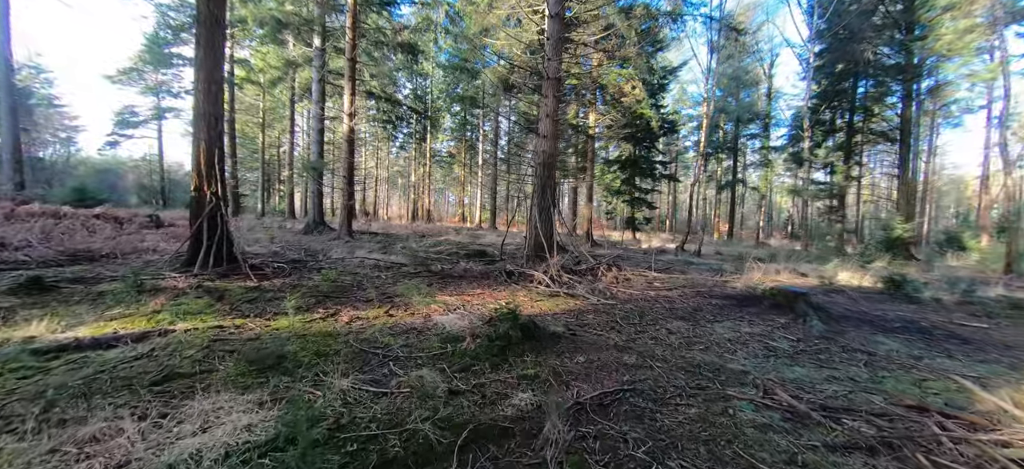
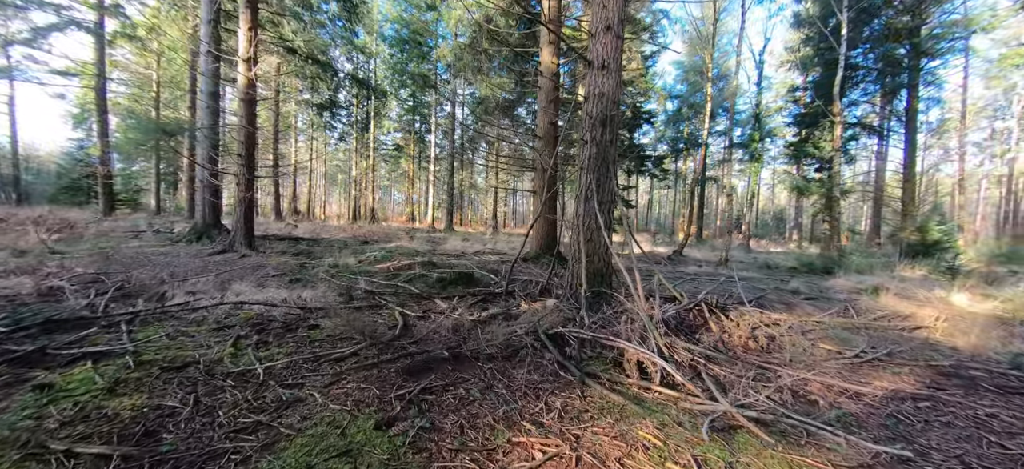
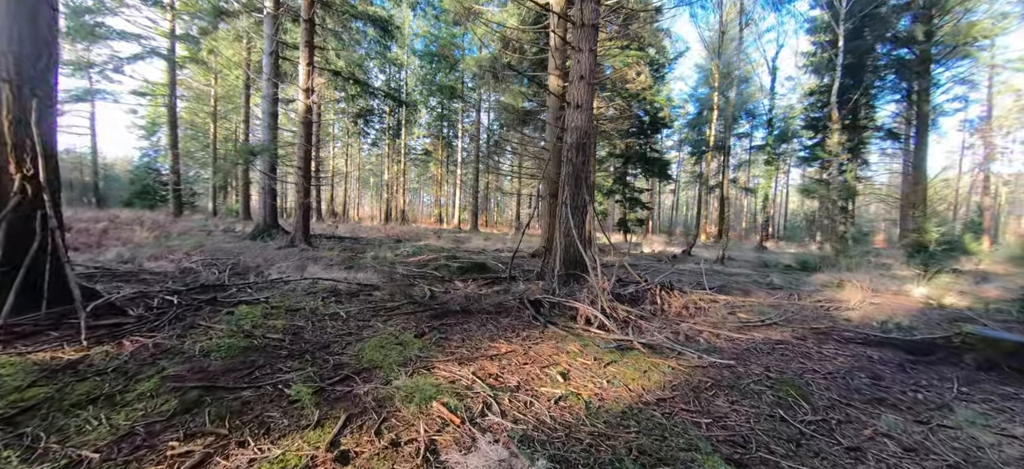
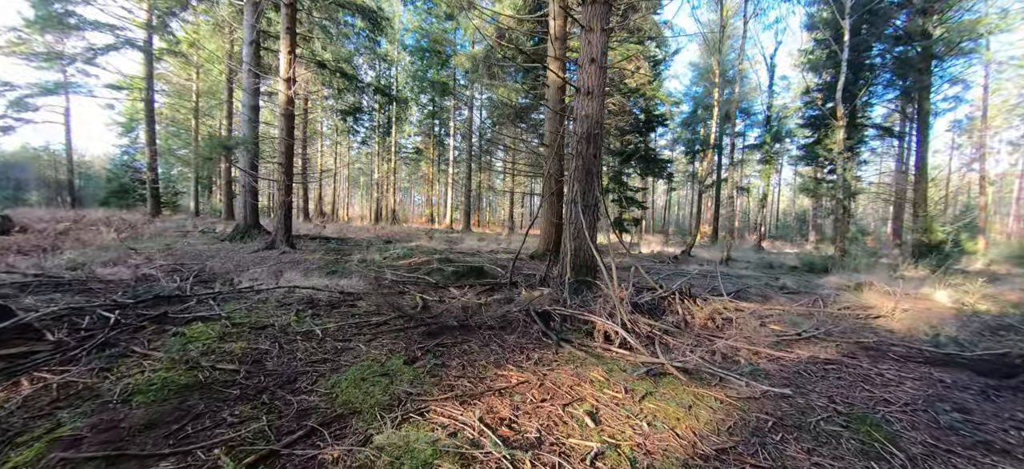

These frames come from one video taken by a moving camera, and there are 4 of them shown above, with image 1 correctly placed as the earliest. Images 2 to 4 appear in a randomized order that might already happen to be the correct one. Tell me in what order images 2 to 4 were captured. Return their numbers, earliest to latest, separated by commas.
3, 4, 2
